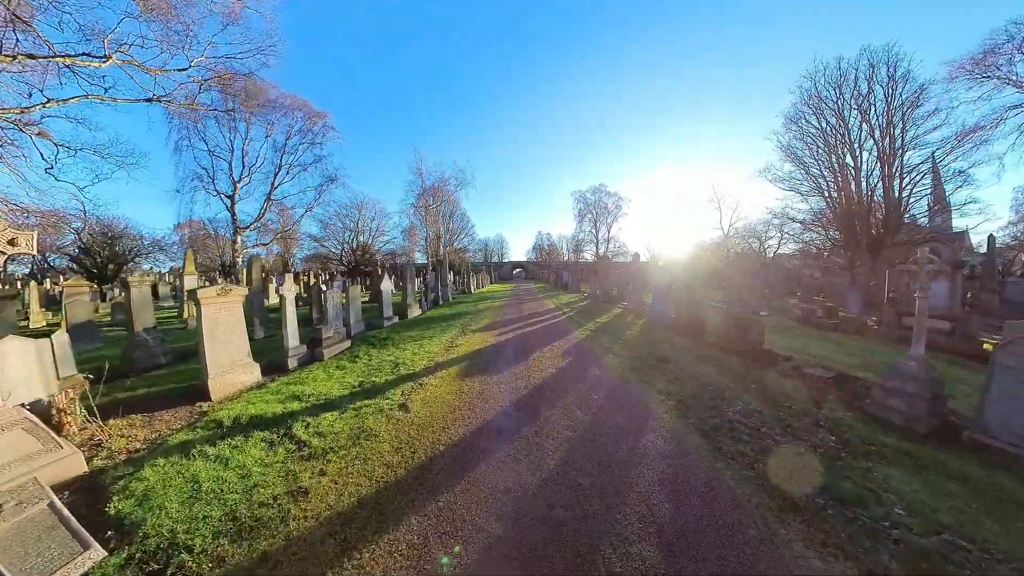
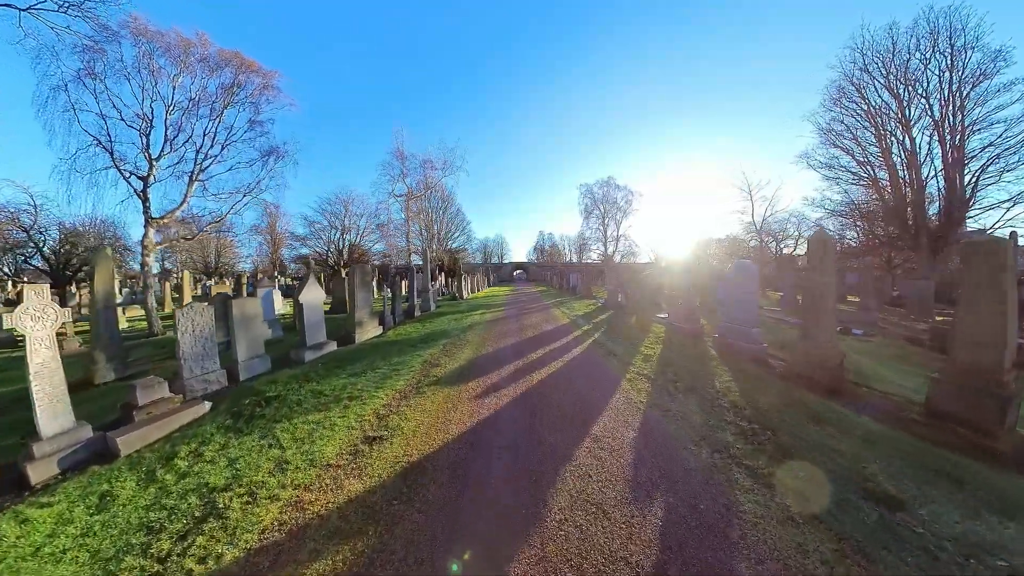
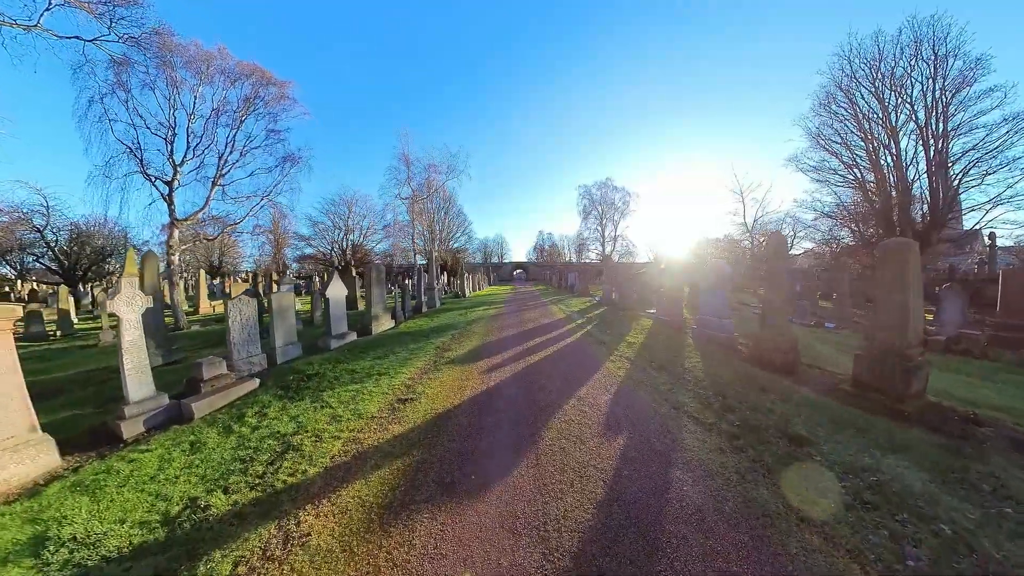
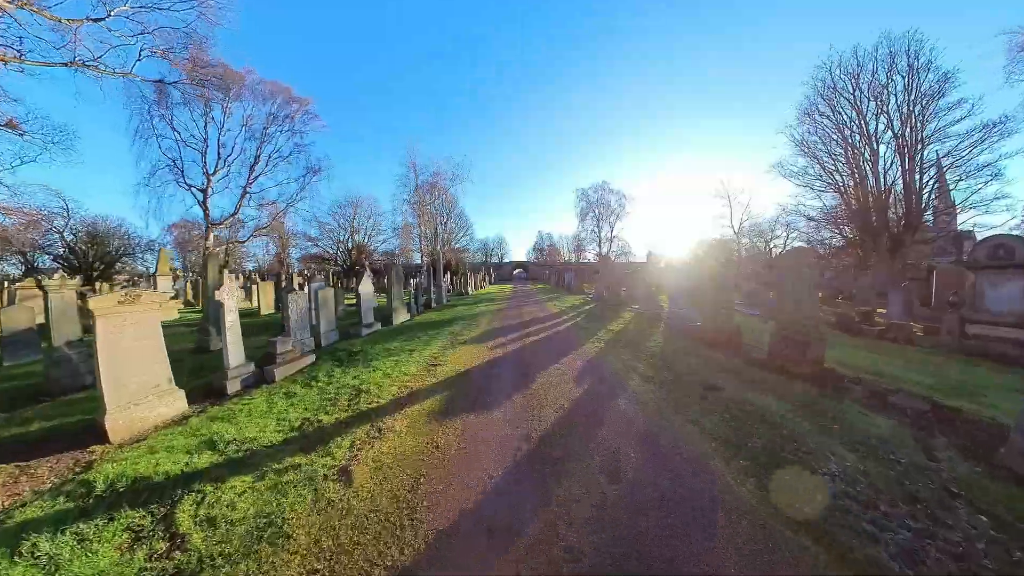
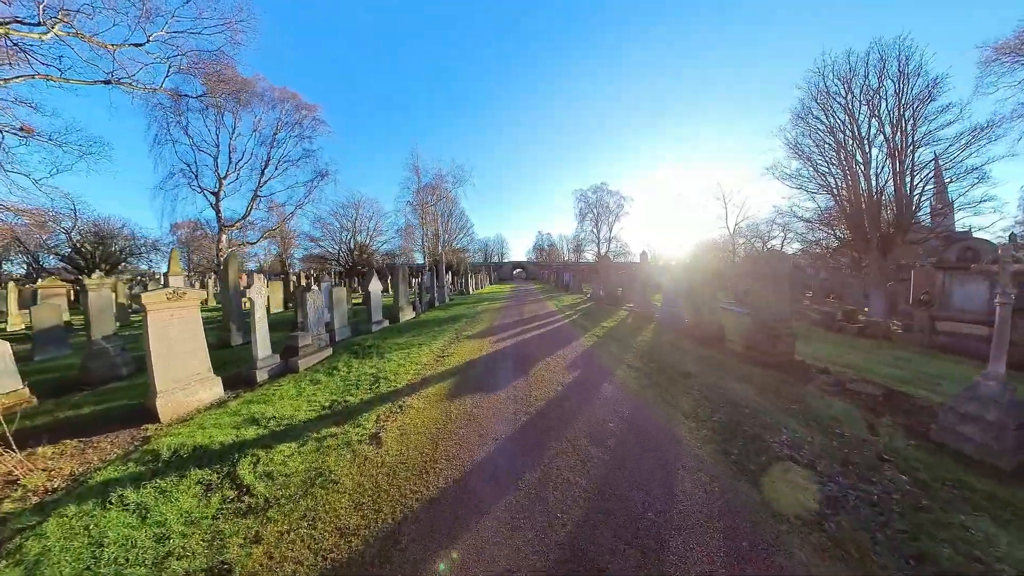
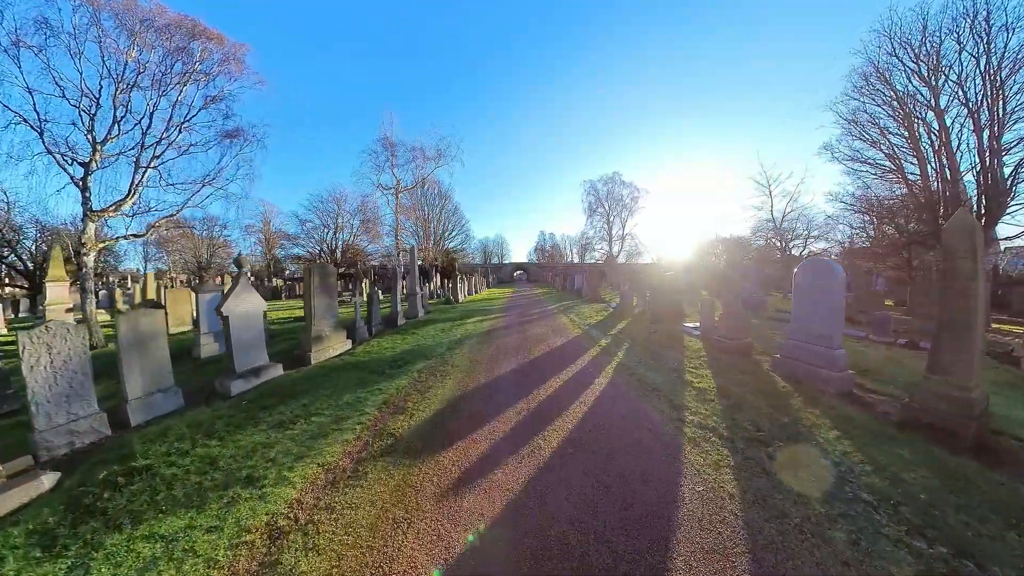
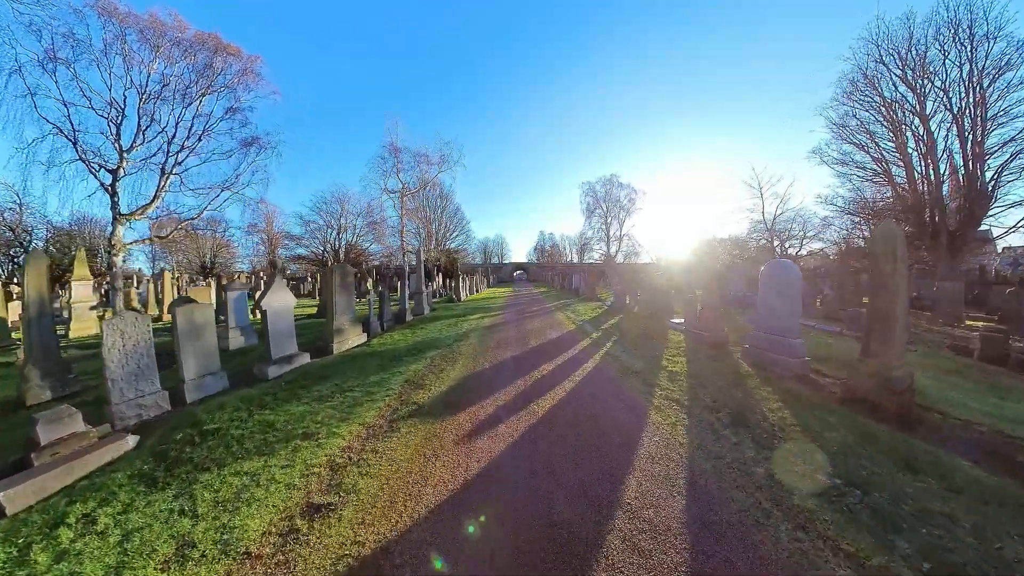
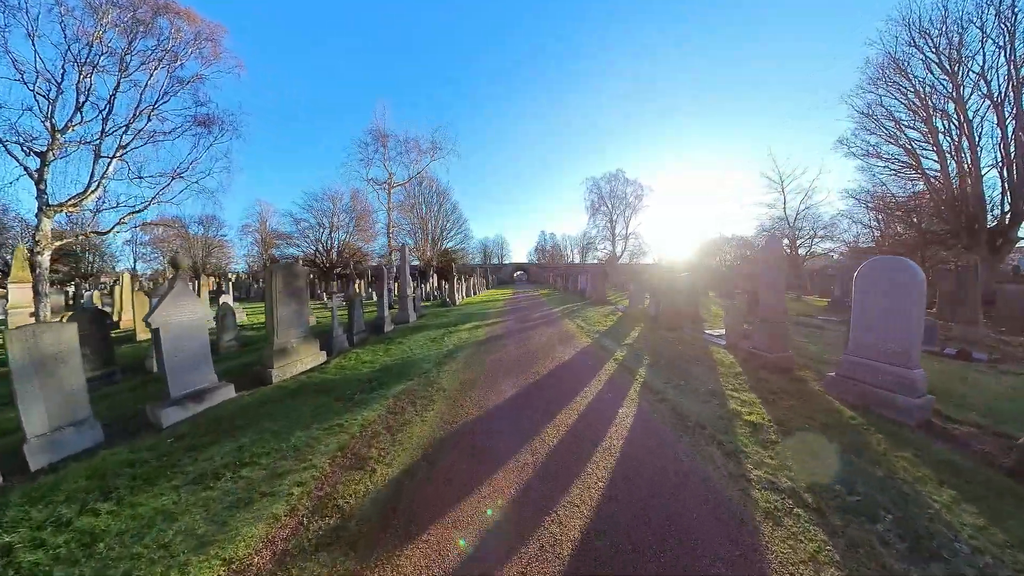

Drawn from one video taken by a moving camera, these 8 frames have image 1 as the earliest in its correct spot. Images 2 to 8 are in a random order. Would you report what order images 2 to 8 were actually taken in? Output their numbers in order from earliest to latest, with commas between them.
5, 4, 3, 2, 7, 6, 8
